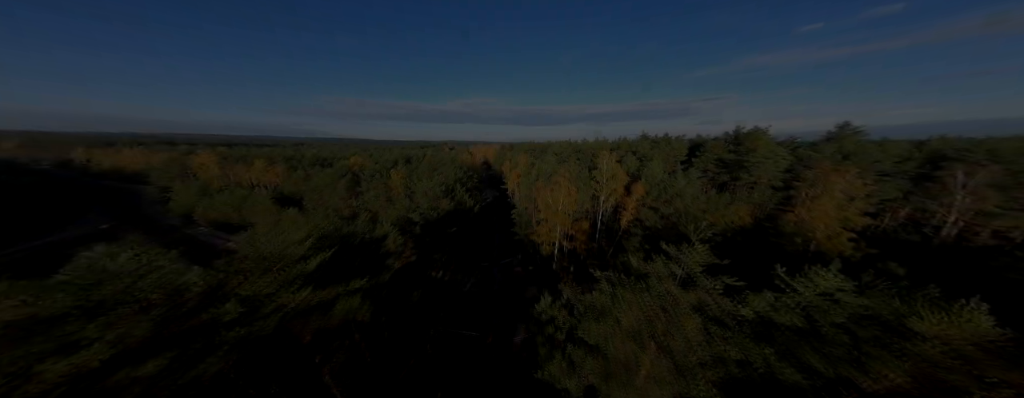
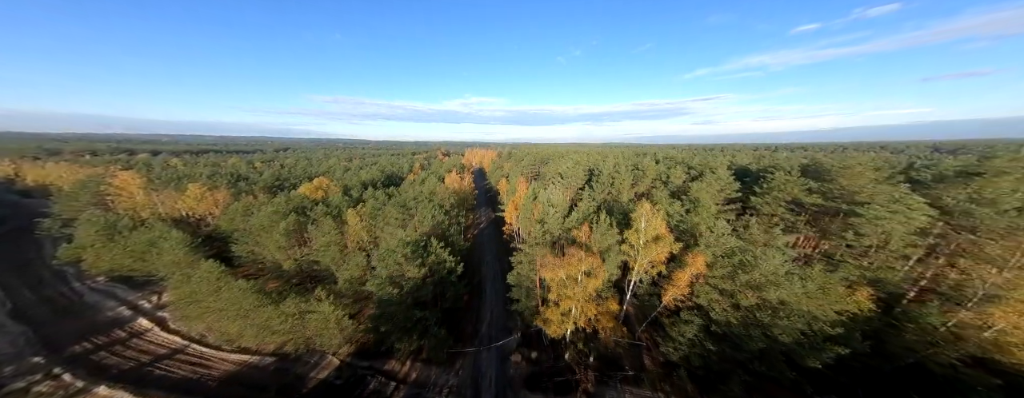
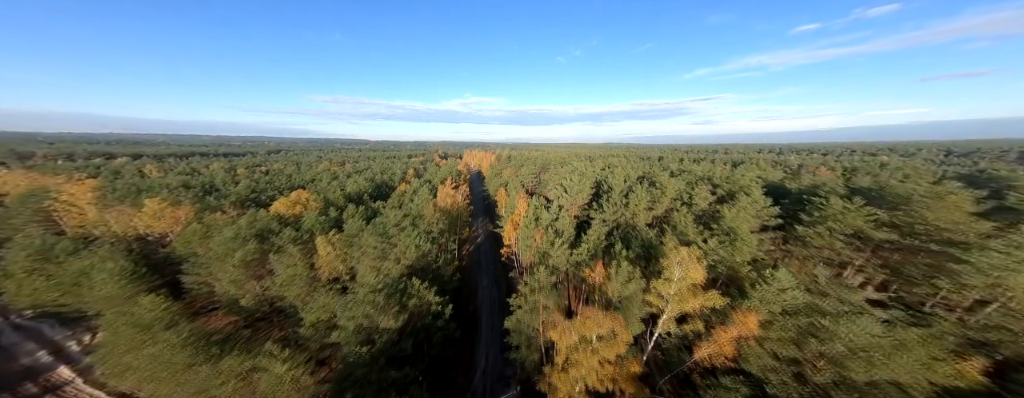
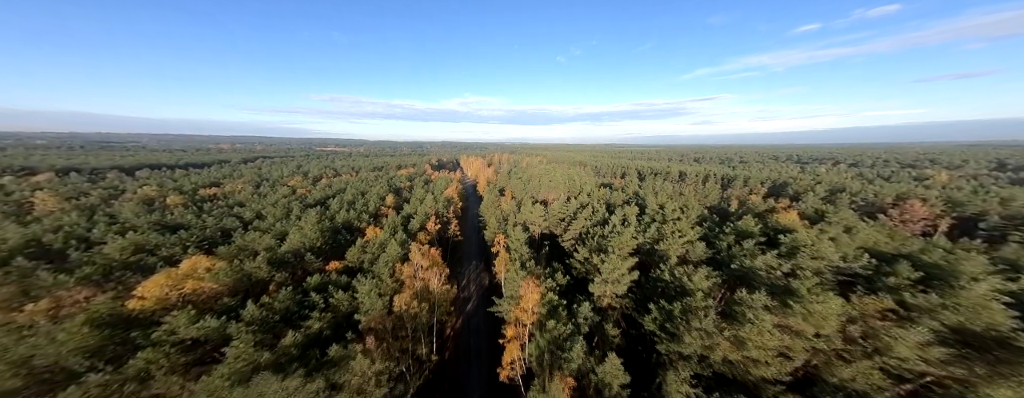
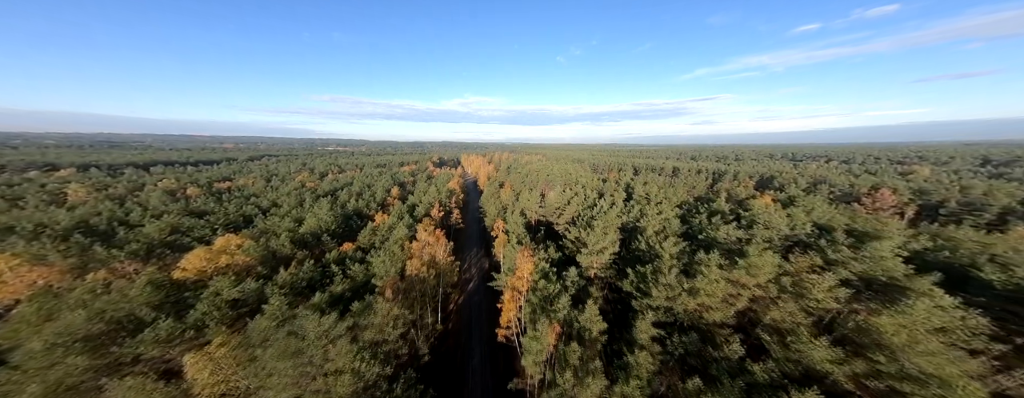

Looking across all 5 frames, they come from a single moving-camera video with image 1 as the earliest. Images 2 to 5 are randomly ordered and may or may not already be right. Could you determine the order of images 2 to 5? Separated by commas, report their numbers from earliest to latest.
2, 3, 5, 4
